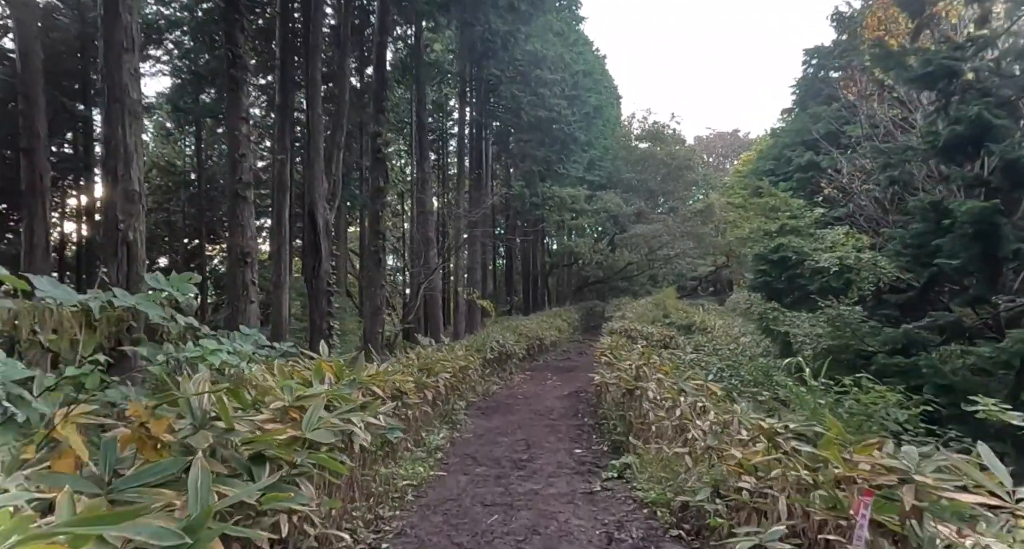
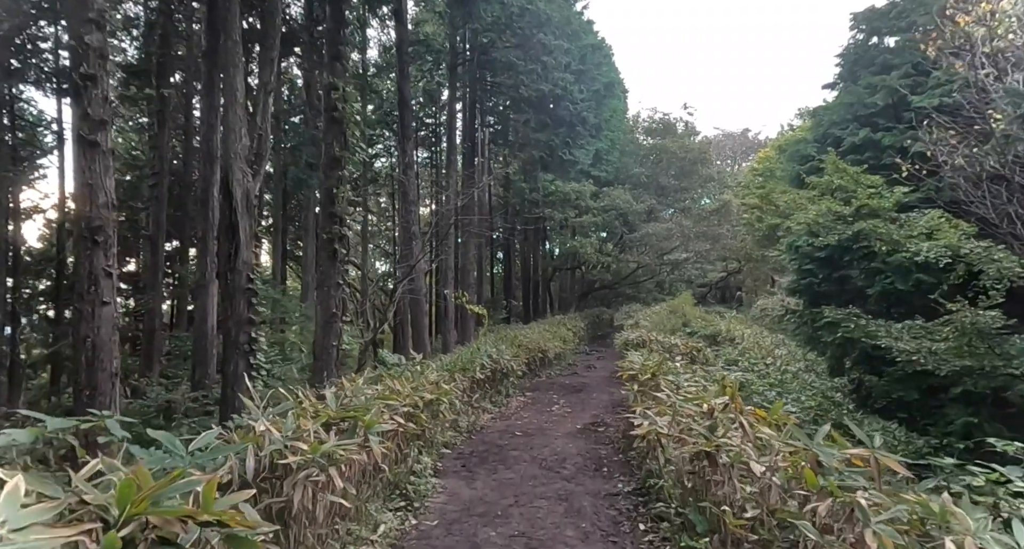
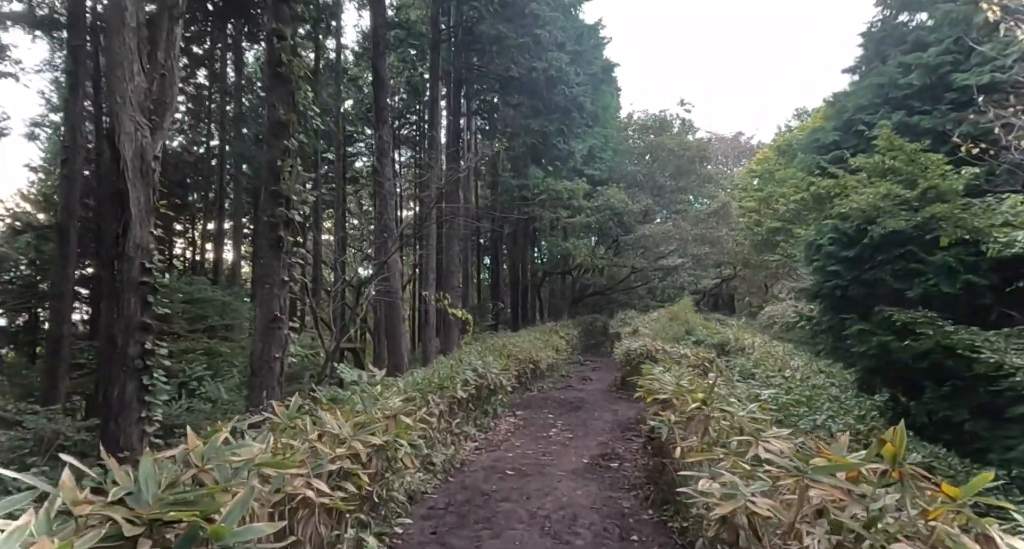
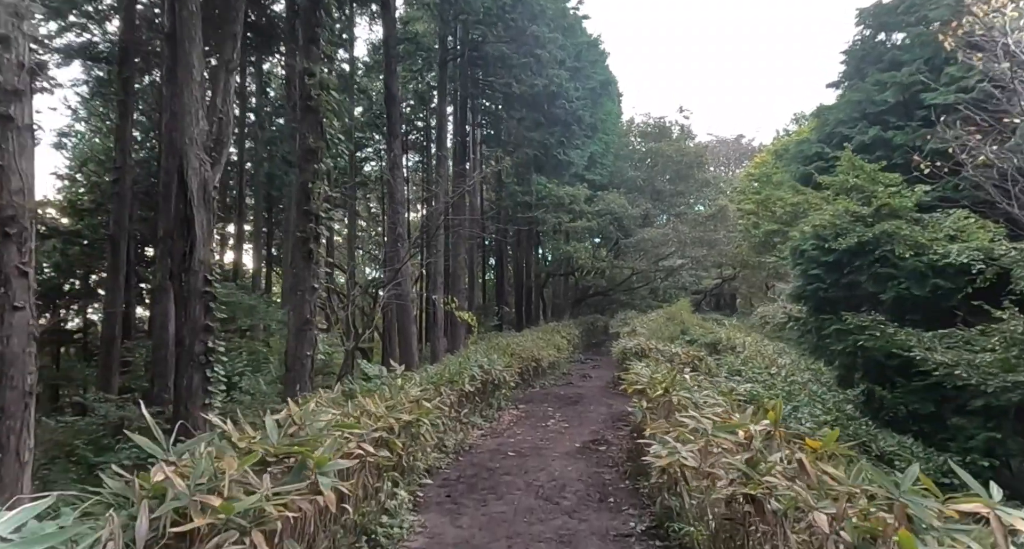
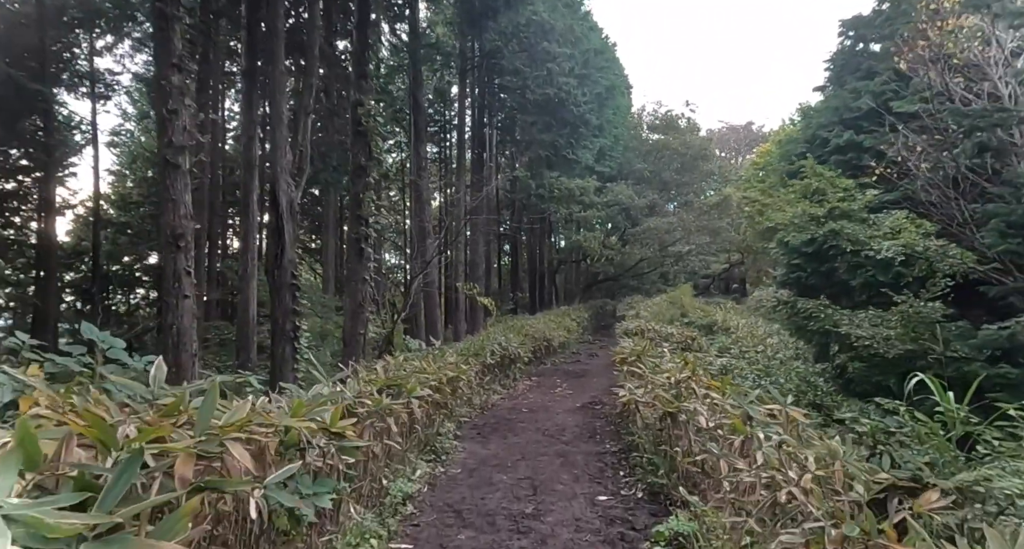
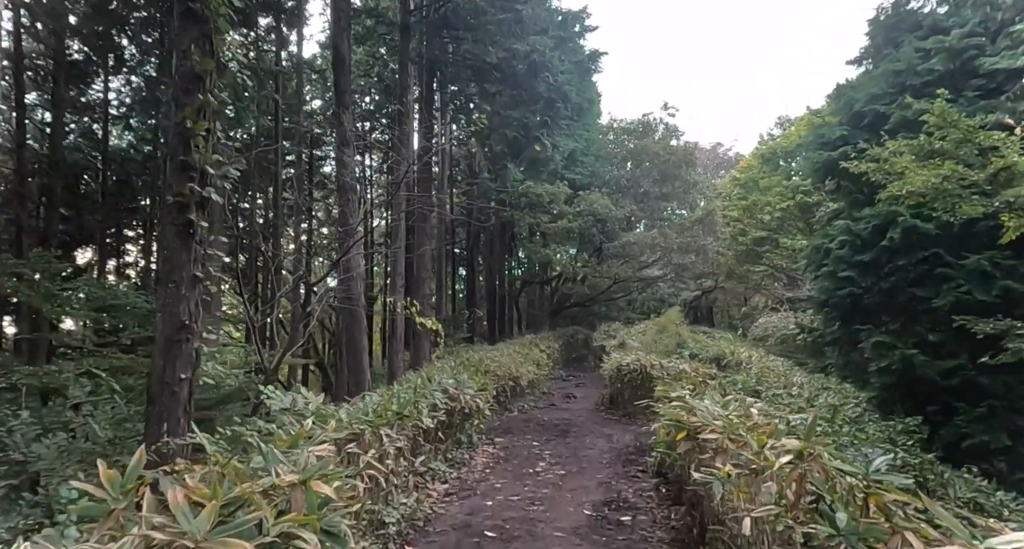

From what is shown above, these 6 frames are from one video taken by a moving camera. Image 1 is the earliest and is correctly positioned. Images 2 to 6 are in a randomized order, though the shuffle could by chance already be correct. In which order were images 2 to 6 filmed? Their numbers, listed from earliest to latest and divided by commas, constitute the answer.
5, 2, 4, 3, 6
